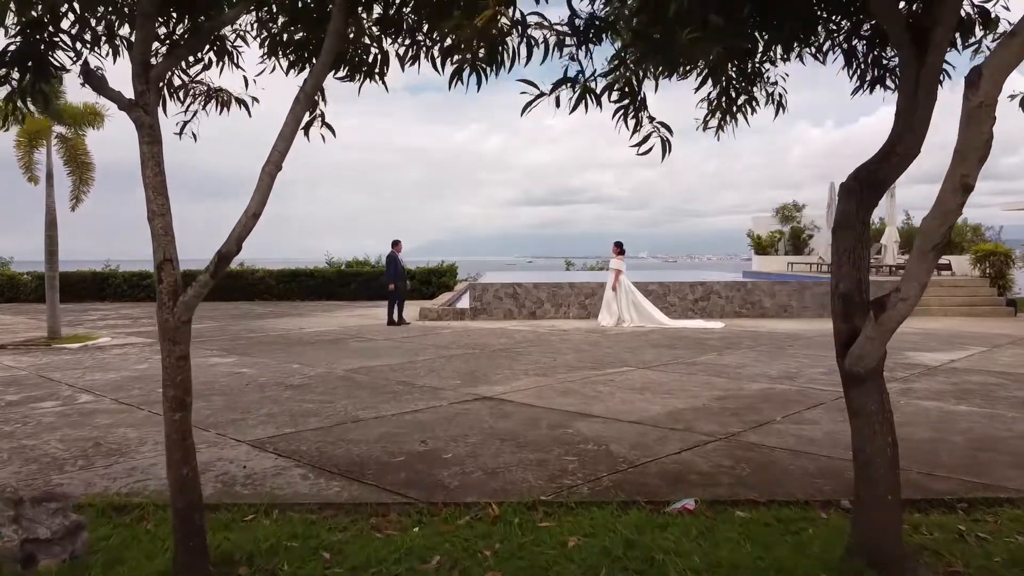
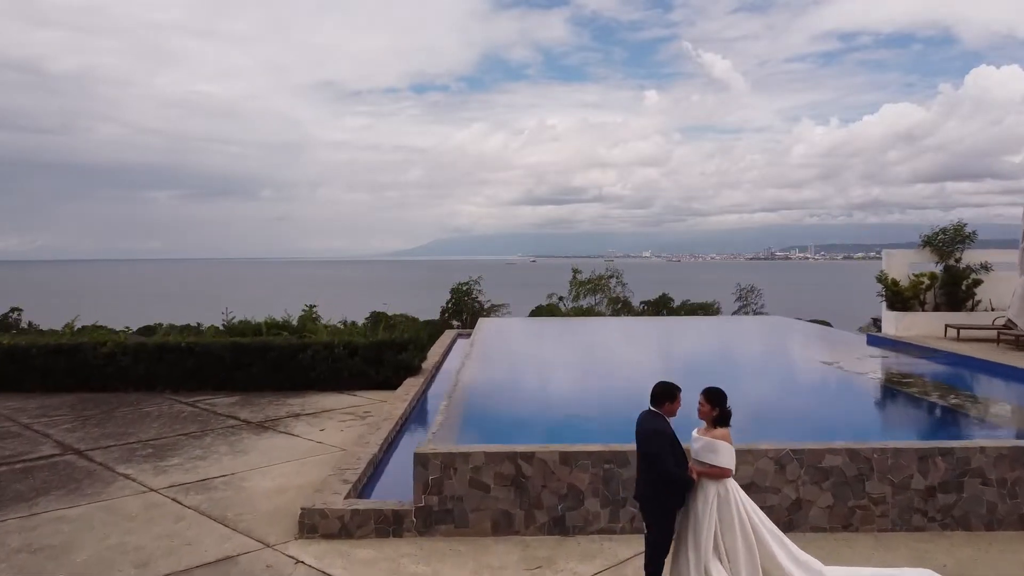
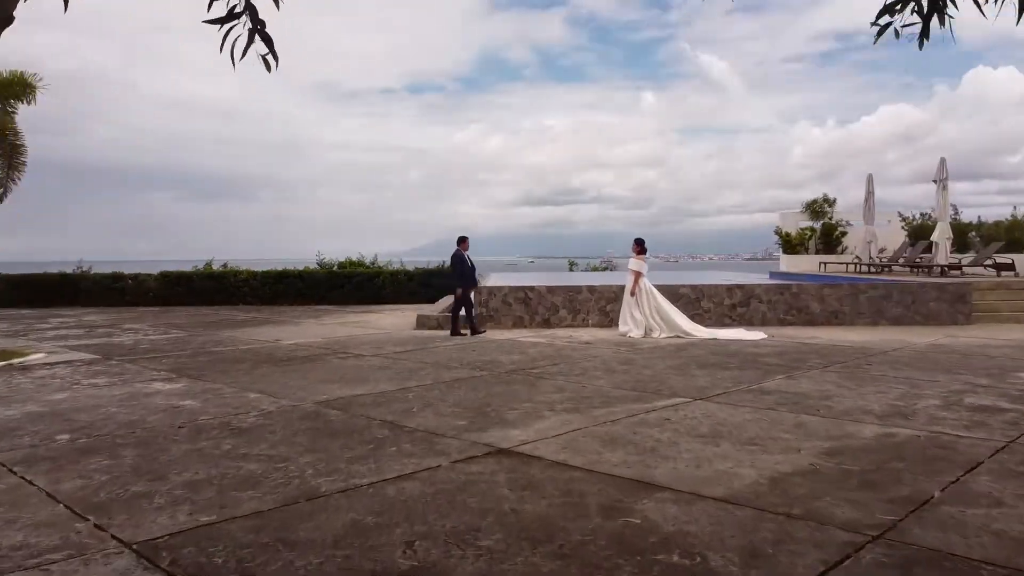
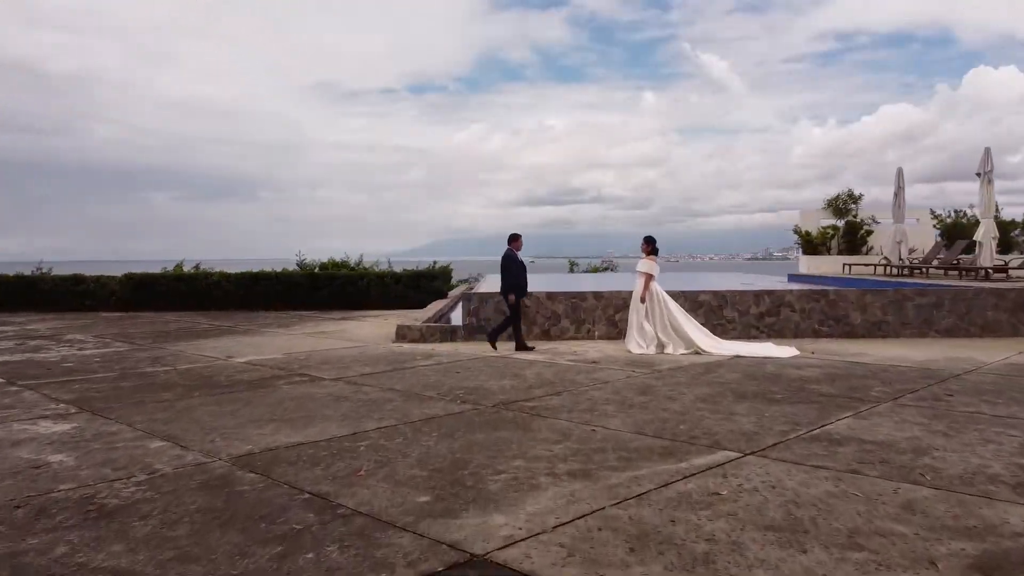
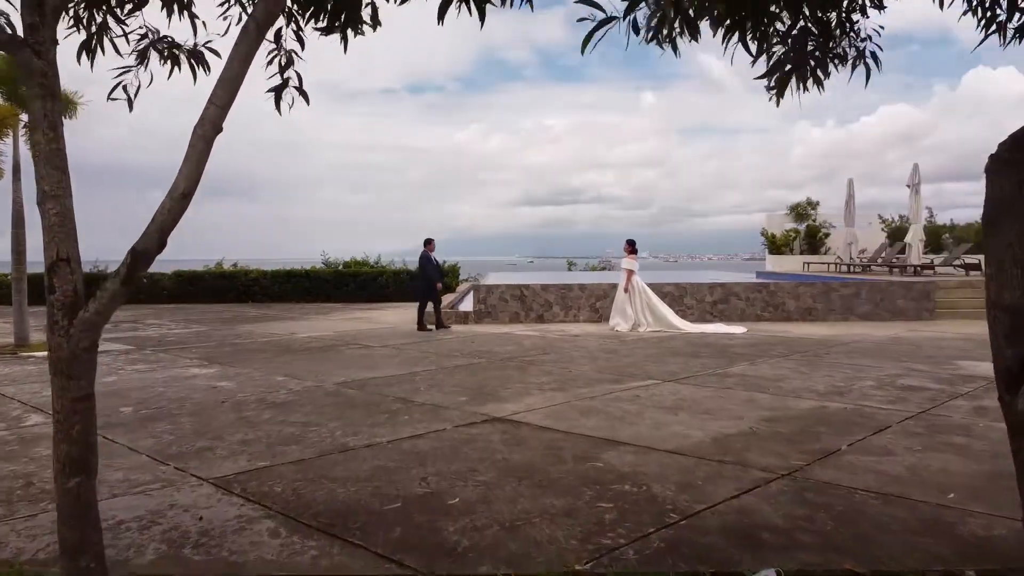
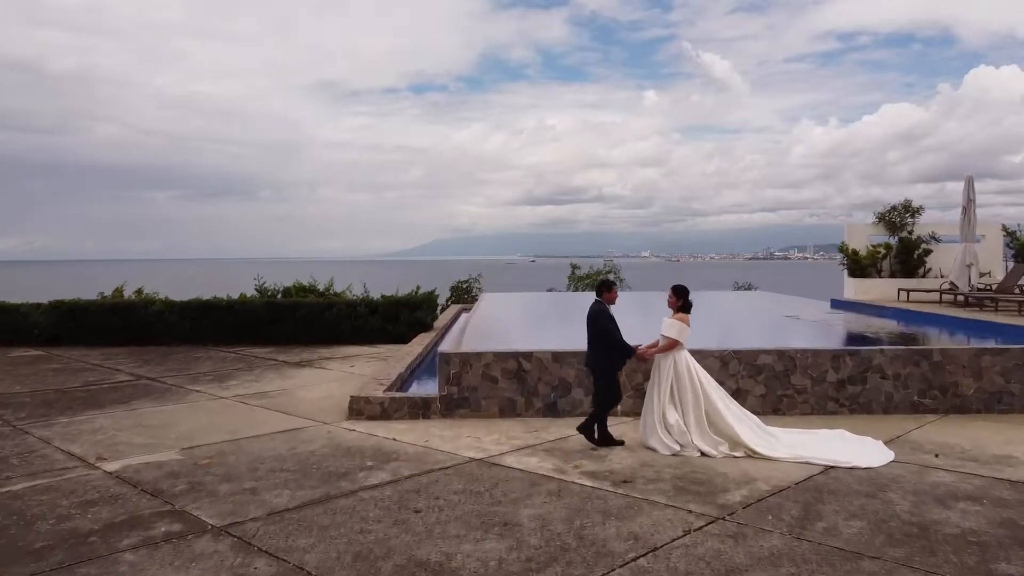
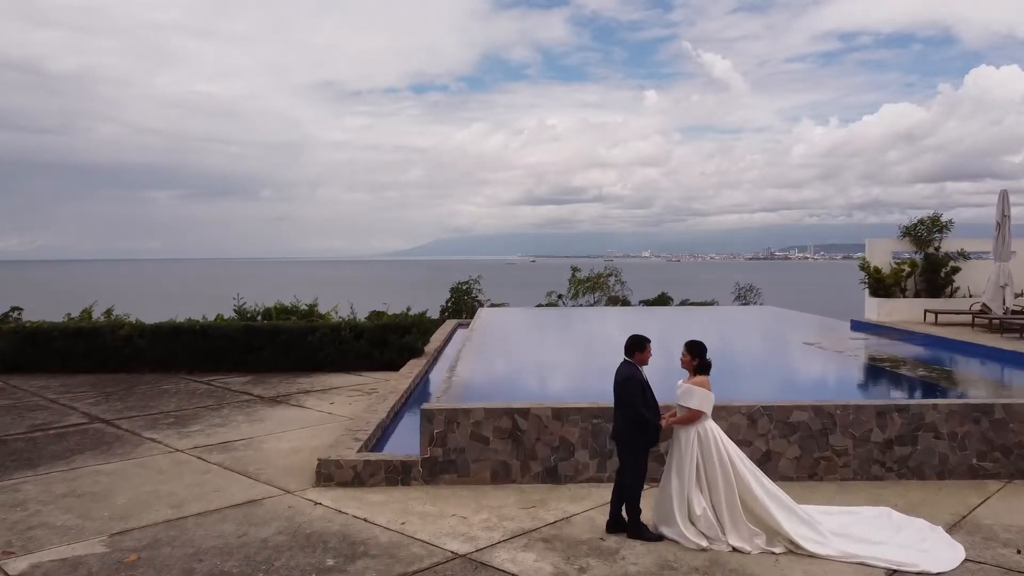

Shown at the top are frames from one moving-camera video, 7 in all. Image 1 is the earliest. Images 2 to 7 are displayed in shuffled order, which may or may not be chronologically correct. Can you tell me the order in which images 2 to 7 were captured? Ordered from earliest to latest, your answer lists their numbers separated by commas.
5, 3, 4, 6, 7, 2
